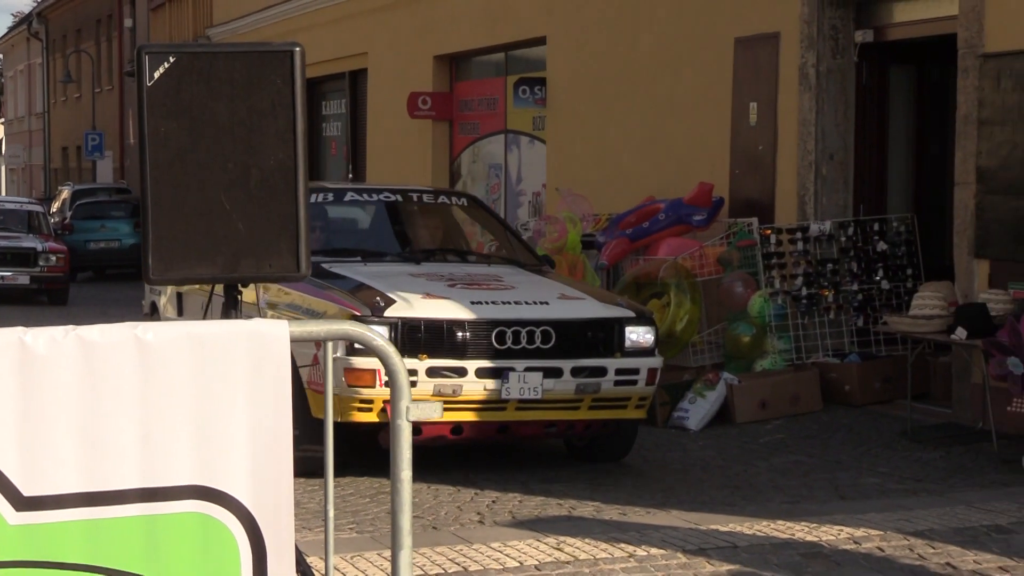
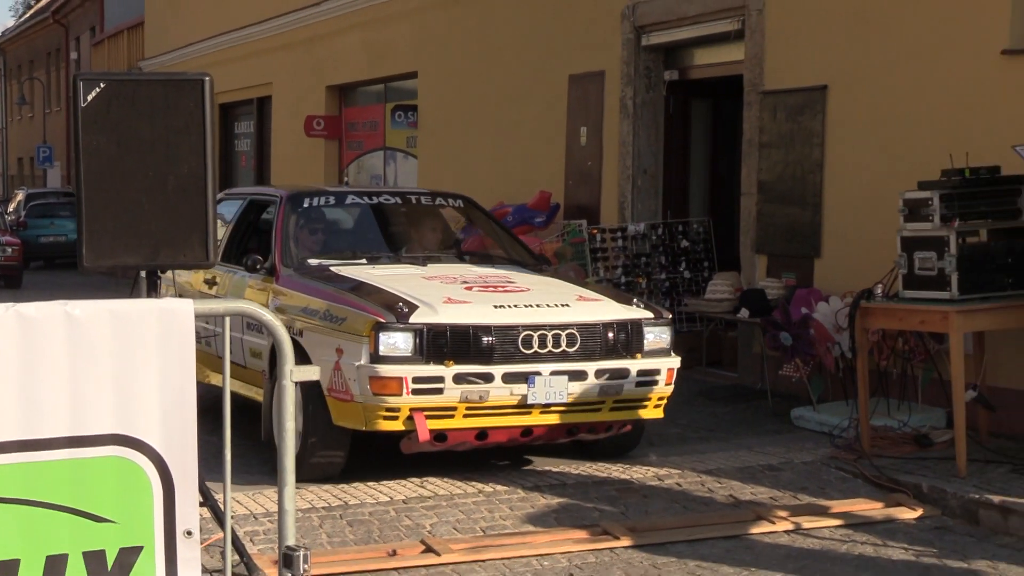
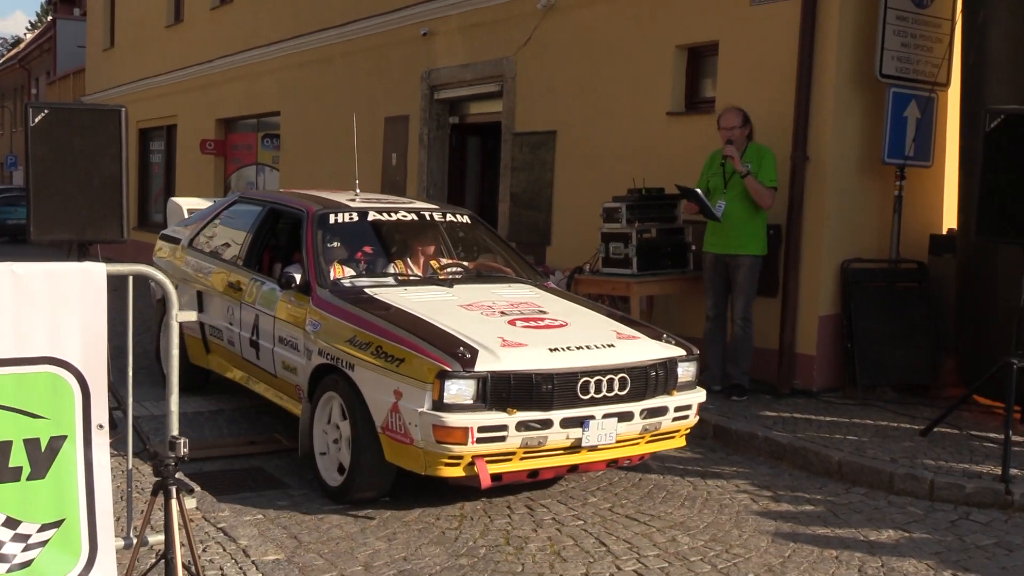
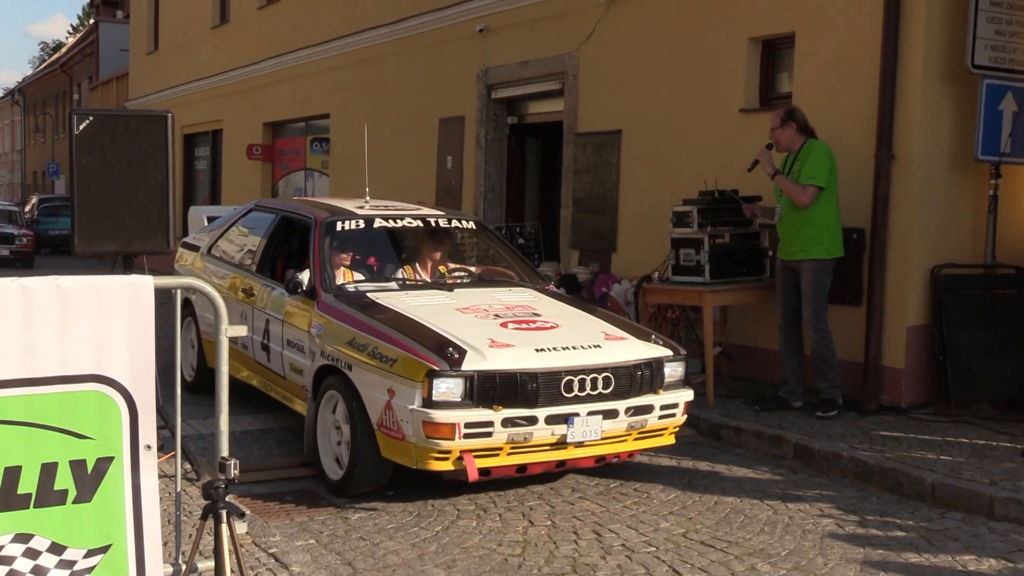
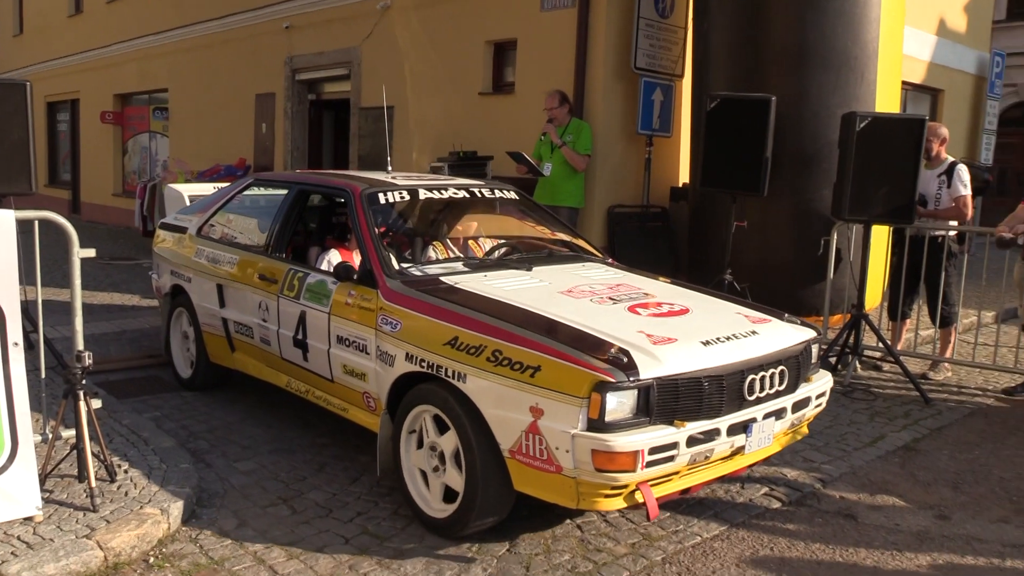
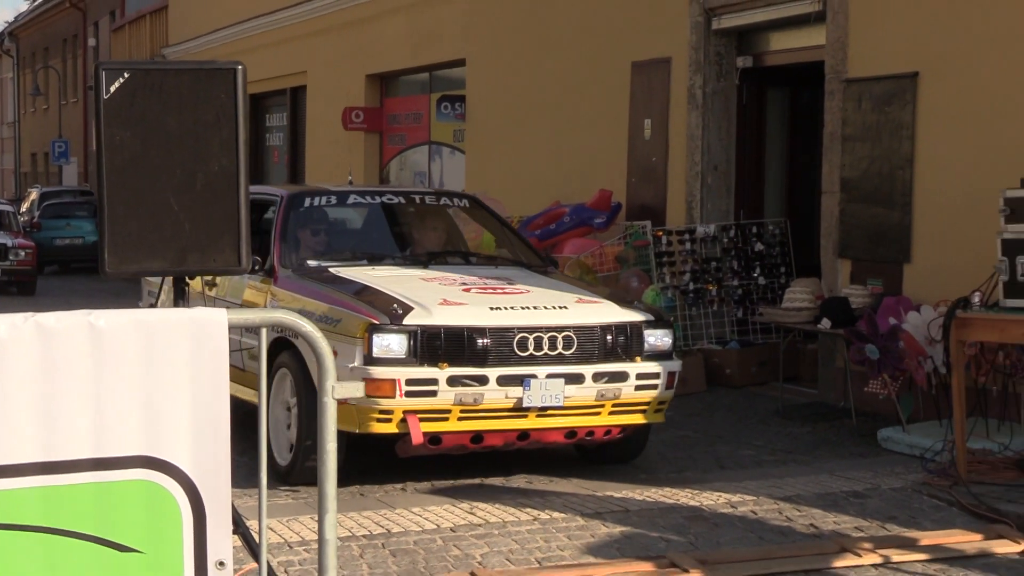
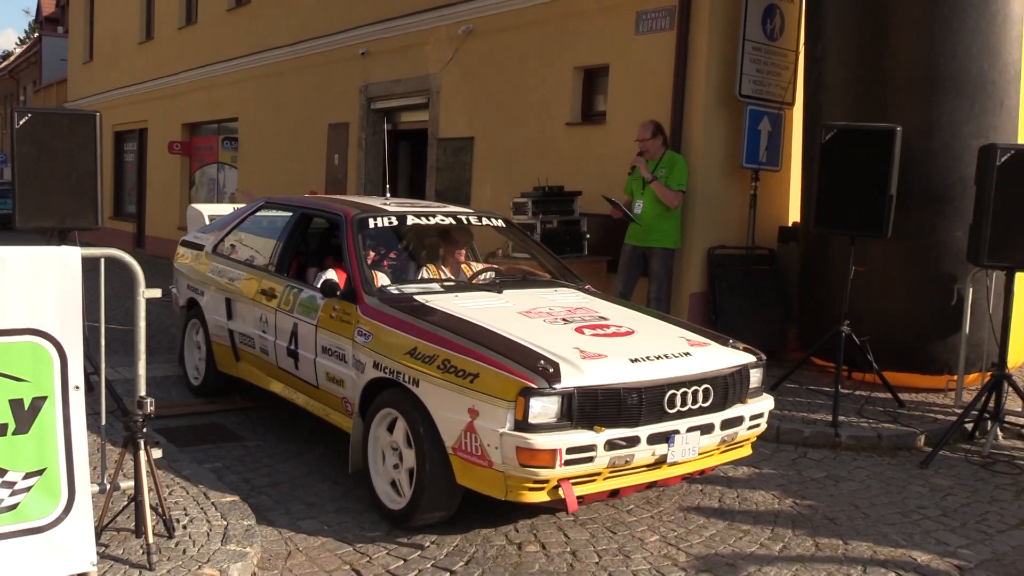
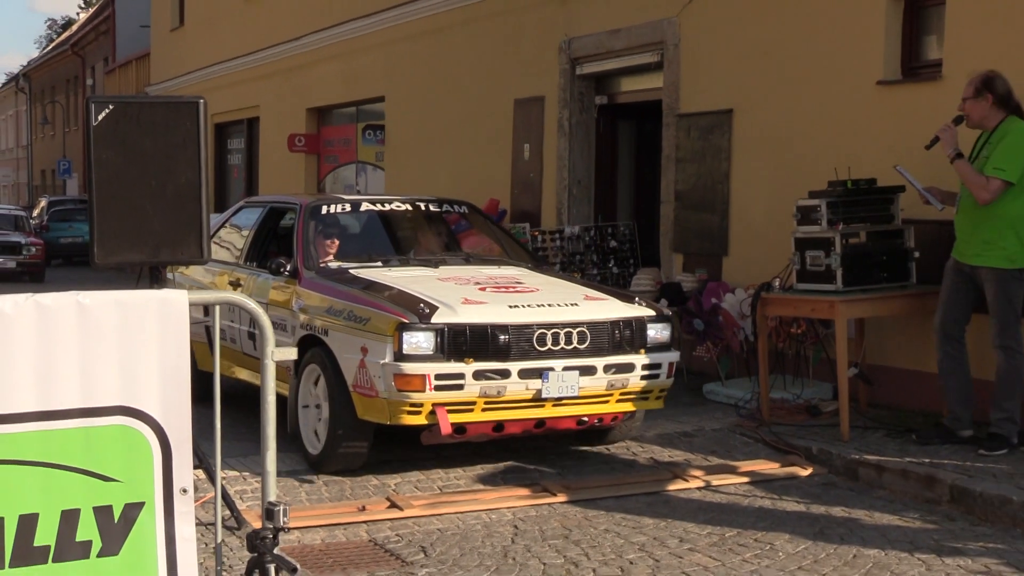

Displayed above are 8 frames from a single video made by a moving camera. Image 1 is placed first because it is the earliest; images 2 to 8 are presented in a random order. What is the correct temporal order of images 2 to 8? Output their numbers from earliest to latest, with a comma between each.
6, 2, 8, 4, 3, 7, 5
